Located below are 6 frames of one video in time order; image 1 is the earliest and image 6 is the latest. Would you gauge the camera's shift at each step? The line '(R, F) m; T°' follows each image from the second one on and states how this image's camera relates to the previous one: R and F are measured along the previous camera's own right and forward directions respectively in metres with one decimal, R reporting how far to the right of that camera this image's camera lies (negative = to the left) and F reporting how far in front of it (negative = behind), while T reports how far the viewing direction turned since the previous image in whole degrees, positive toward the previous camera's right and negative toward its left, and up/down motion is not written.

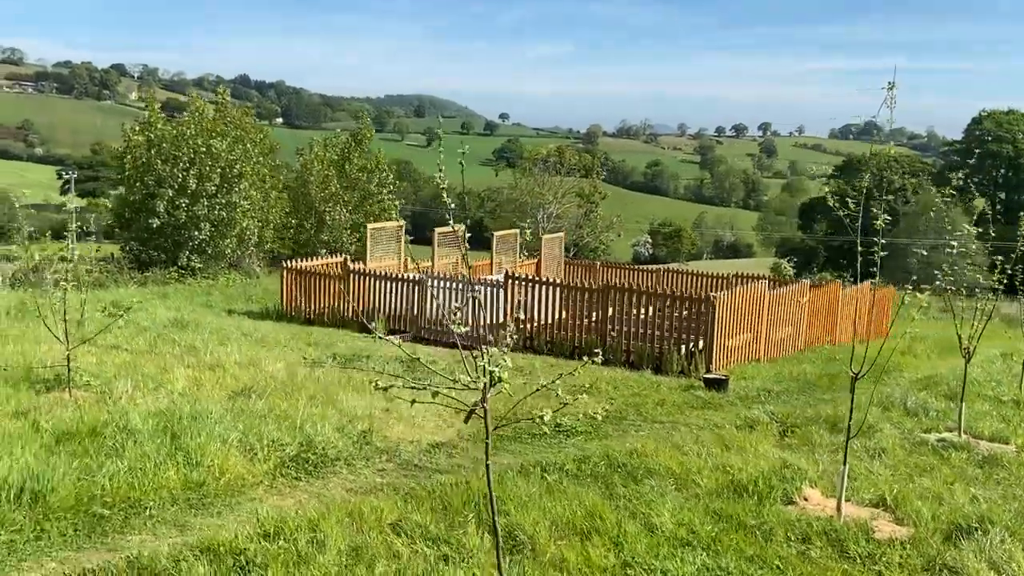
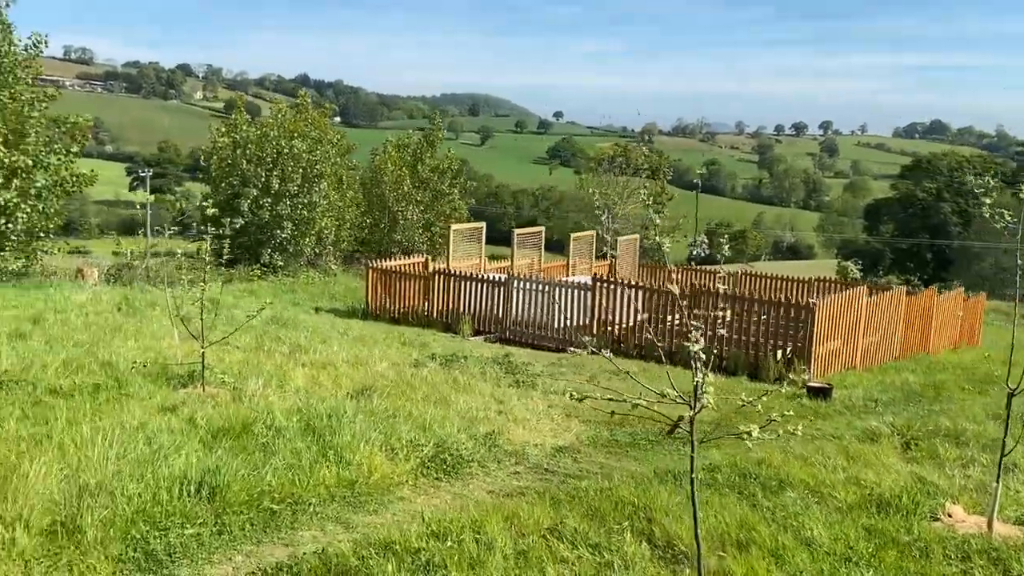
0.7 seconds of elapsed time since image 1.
(-0.5, -0.1) m; -4°
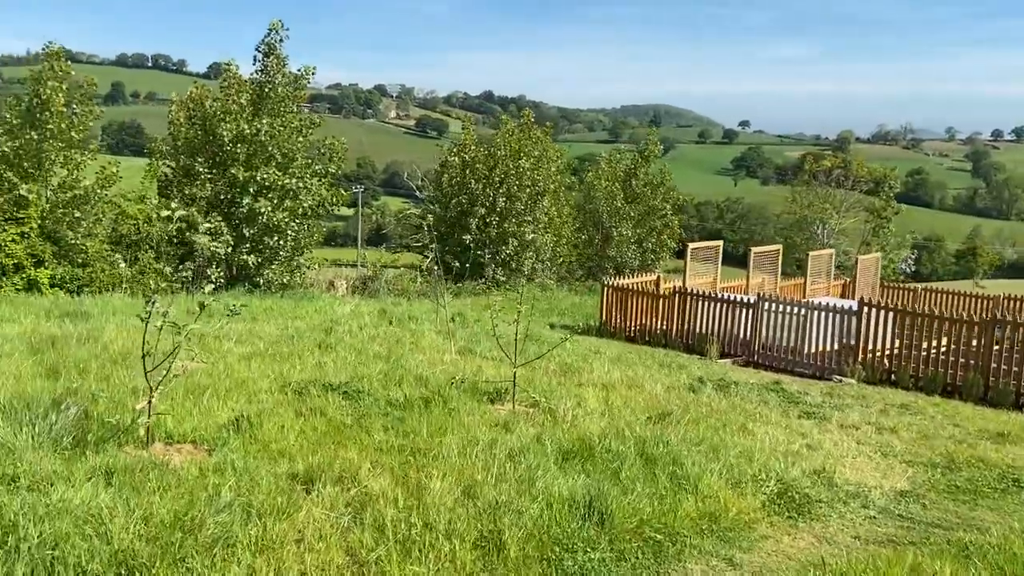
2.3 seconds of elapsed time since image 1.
(-1.0, -0.1) m; -13°
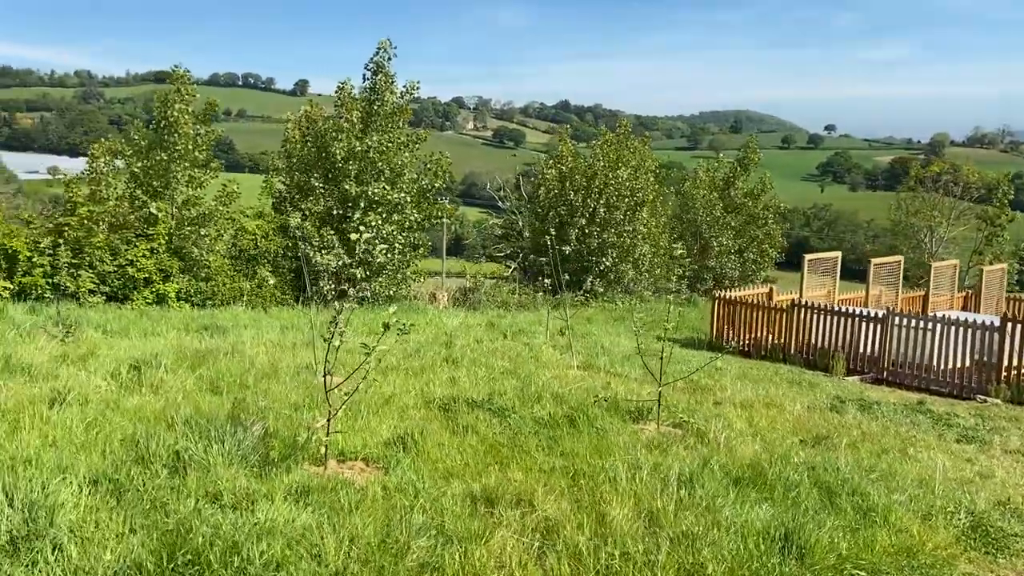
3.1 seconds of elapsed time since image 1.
(-0.5, +0.1) m; -6°
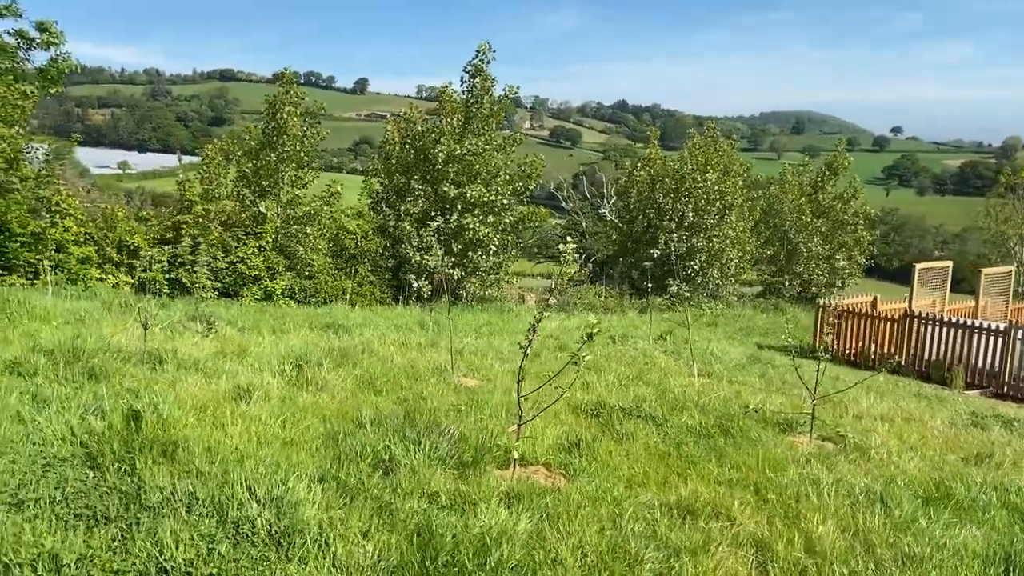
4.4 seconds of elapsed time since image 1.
(-0.8, -0.1) m; -4°
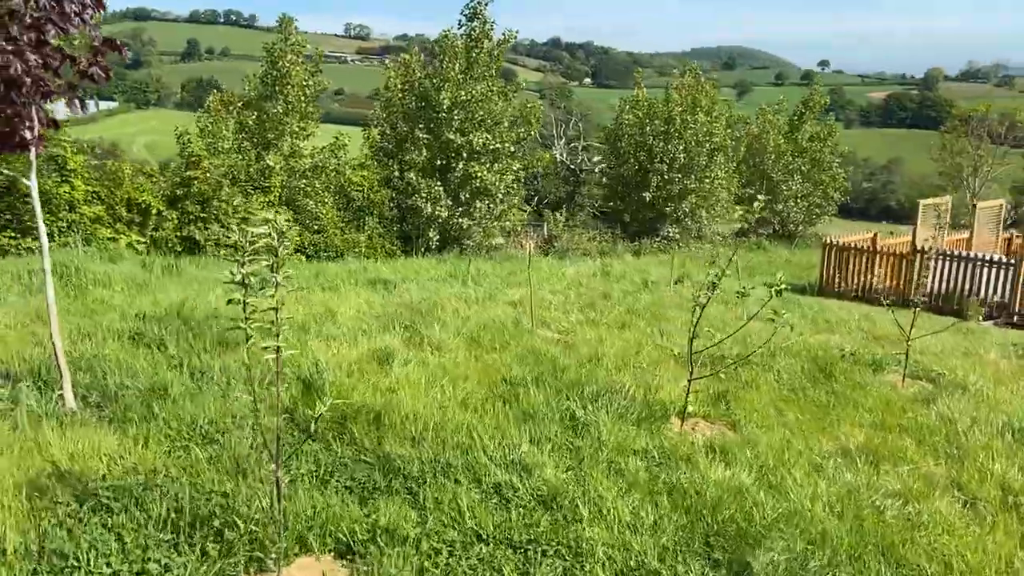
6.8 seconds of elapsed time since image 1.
(-1.3, 0.0) m; +4°
